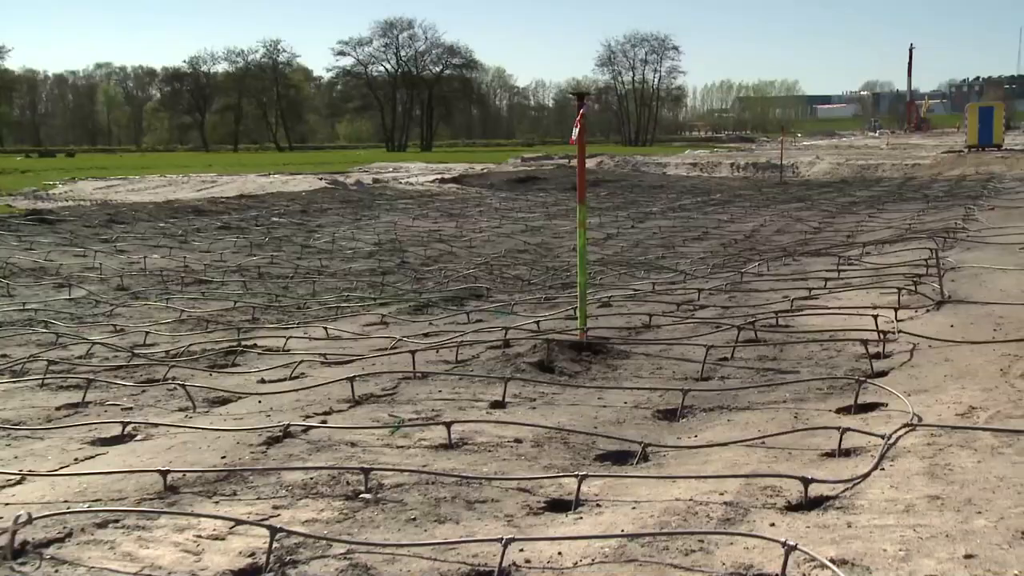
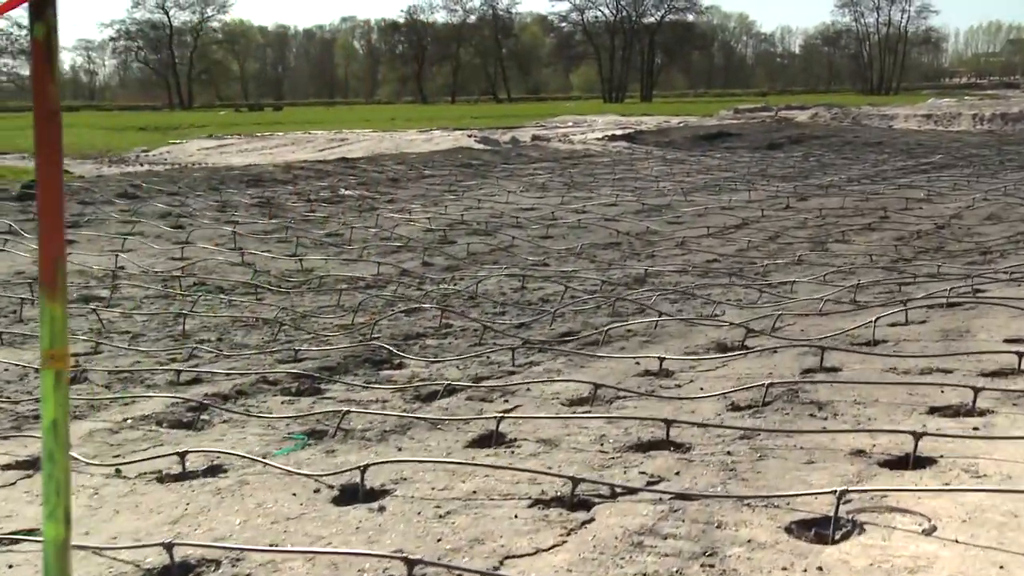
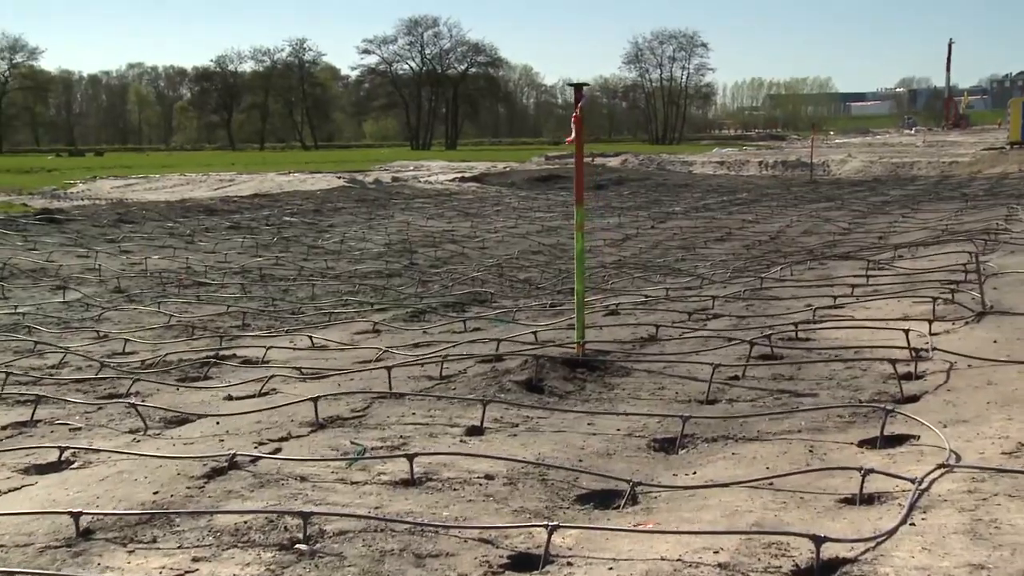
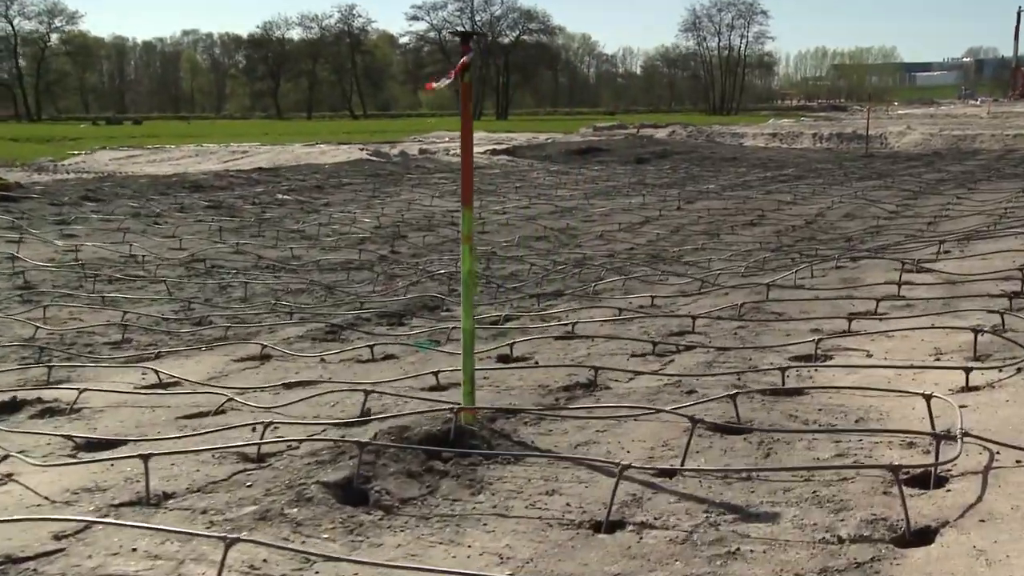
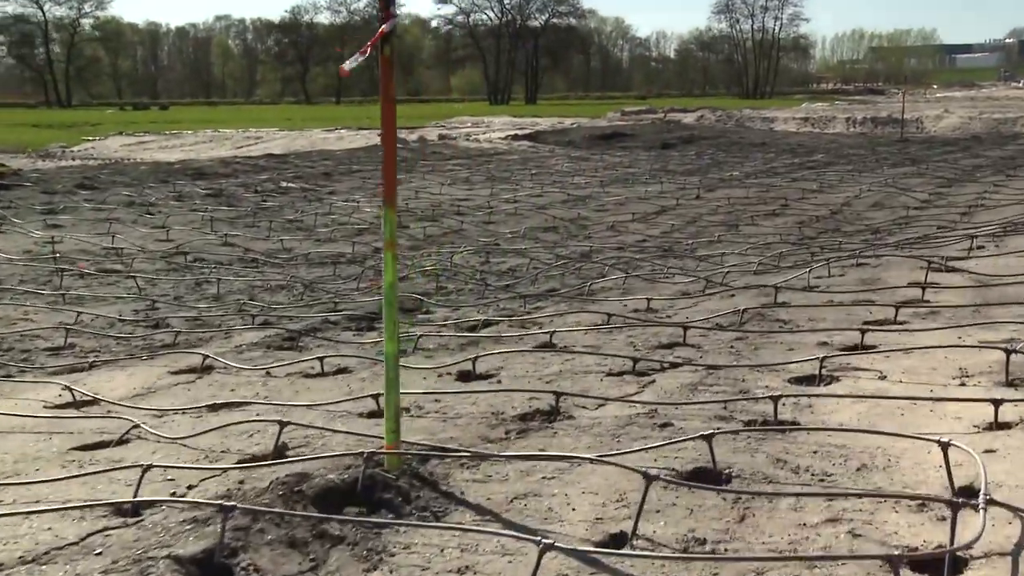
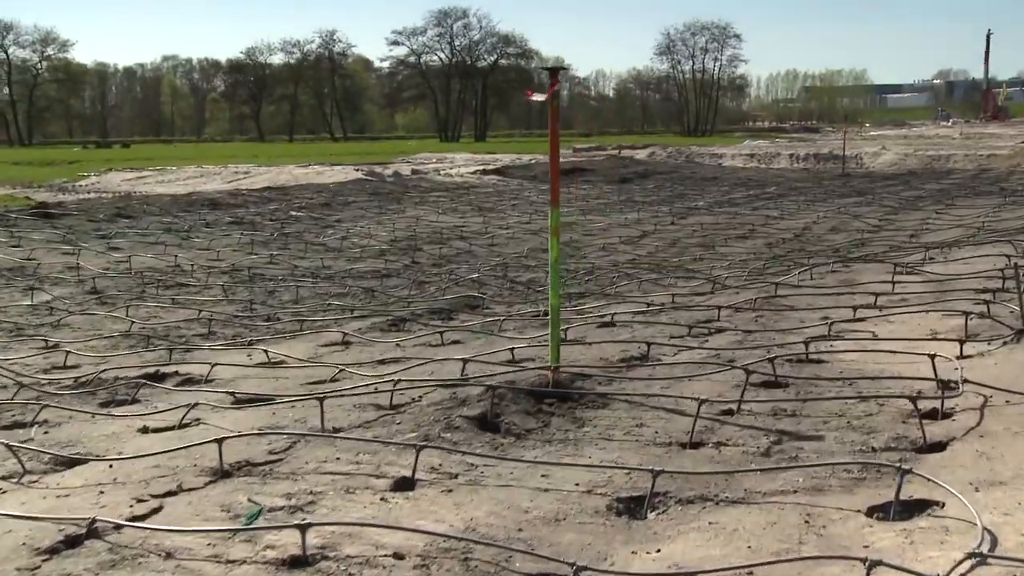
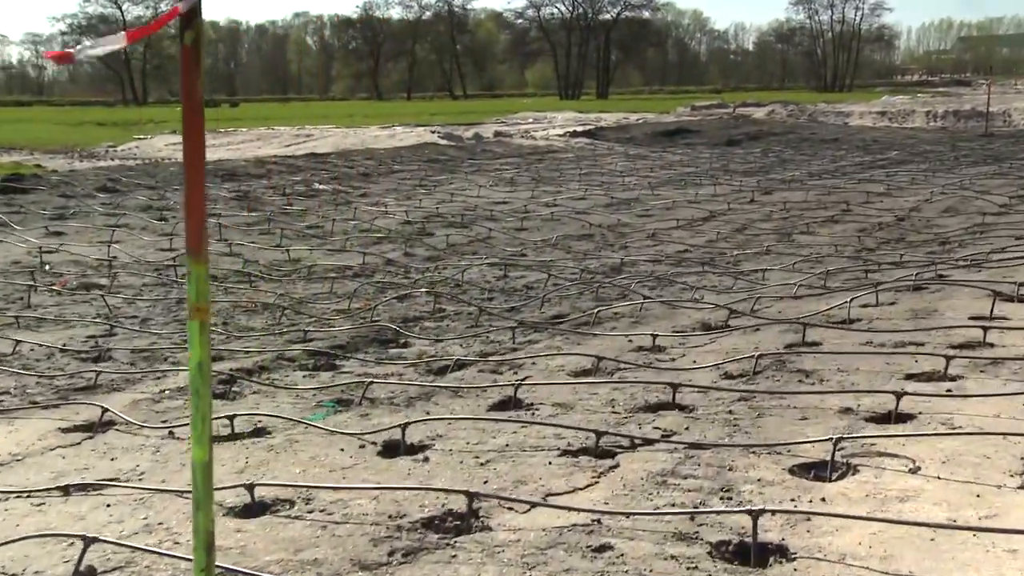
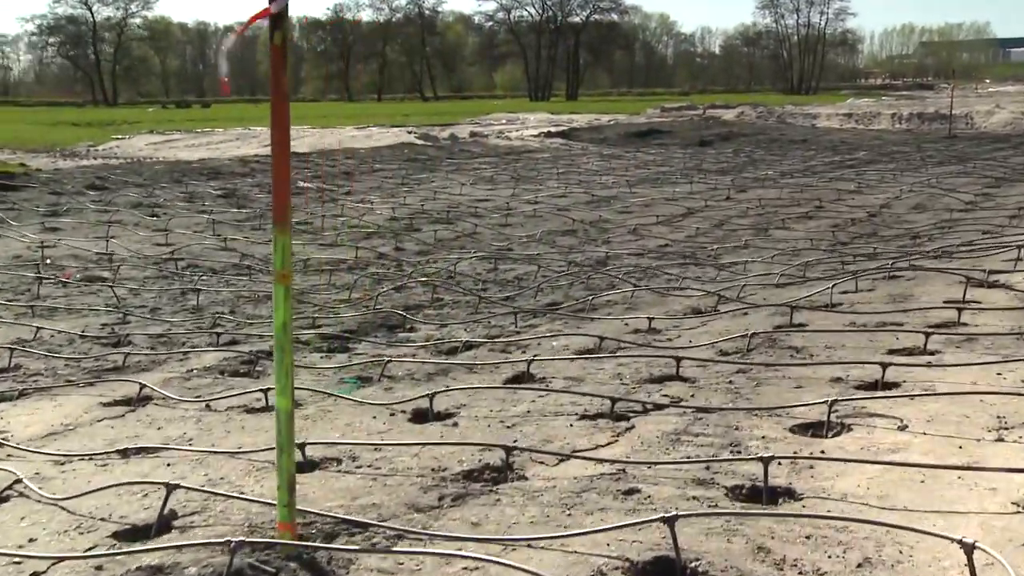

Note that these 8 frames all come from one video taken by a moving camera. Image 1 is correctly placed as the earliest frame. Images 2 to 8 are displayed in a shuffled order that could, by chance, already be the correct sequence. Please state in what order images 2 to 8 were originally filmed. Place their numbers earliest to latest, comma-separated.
3, 6, 4, 5, 8, 7, 2
